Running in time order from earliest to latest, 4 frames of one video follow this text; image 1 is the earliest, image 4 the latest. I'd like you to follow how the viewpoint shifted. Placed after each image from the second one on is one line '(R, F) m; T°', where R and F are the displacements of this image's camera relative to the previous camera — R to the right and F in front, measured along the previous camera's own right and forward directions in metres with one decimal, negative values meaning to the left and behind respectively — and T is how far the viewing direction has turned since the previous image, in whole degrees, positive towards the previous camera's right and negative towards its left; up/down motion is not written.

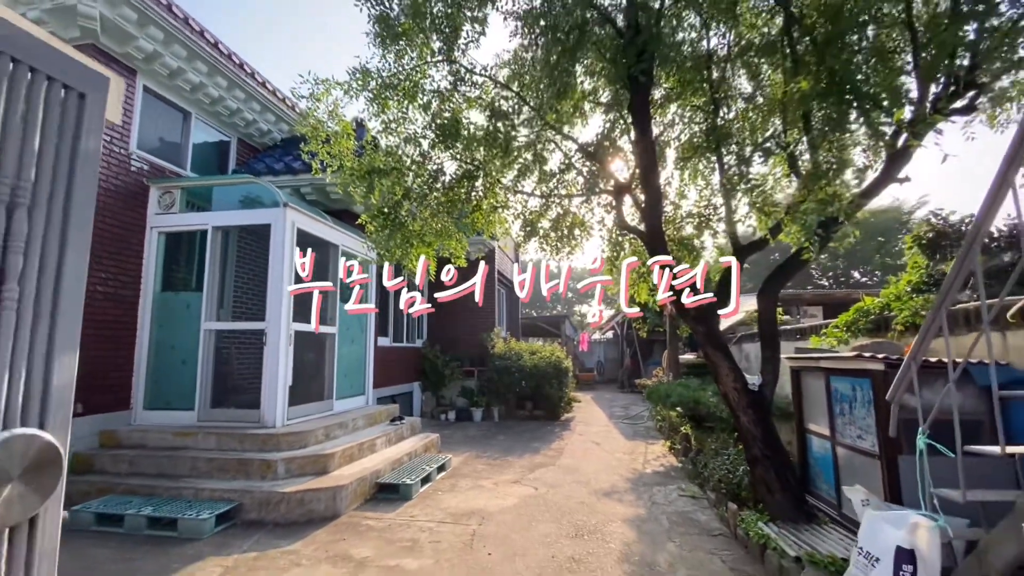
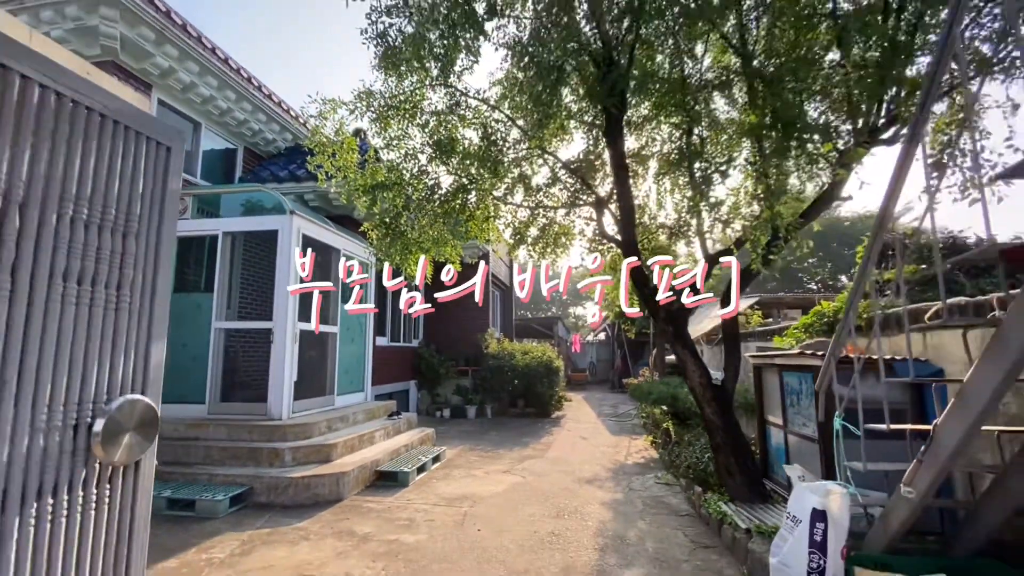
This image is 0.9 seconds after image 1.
(+0.1, -0.5) m; +1°
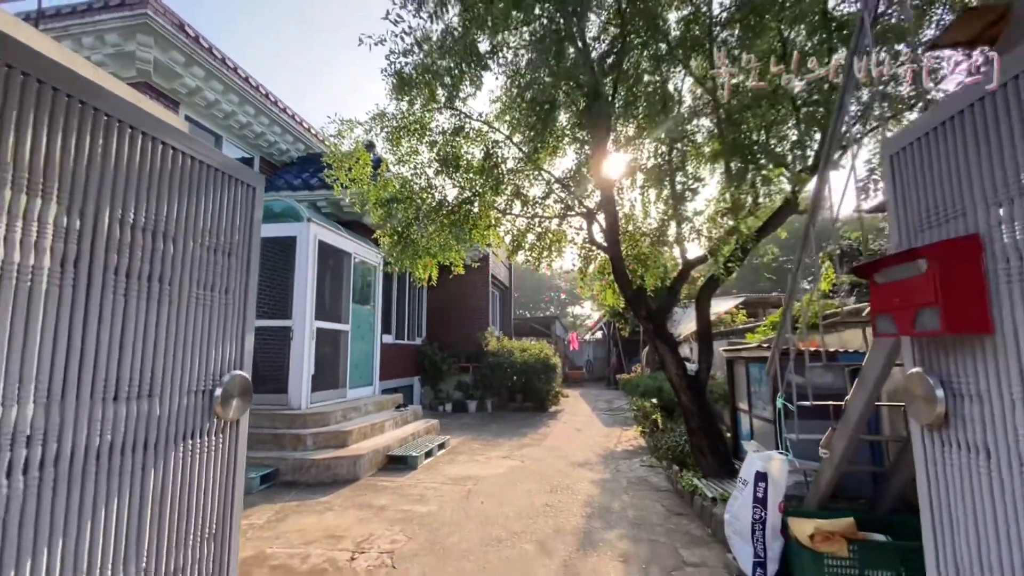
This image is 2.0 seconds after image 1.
(0.0, -0.6) m; 0°
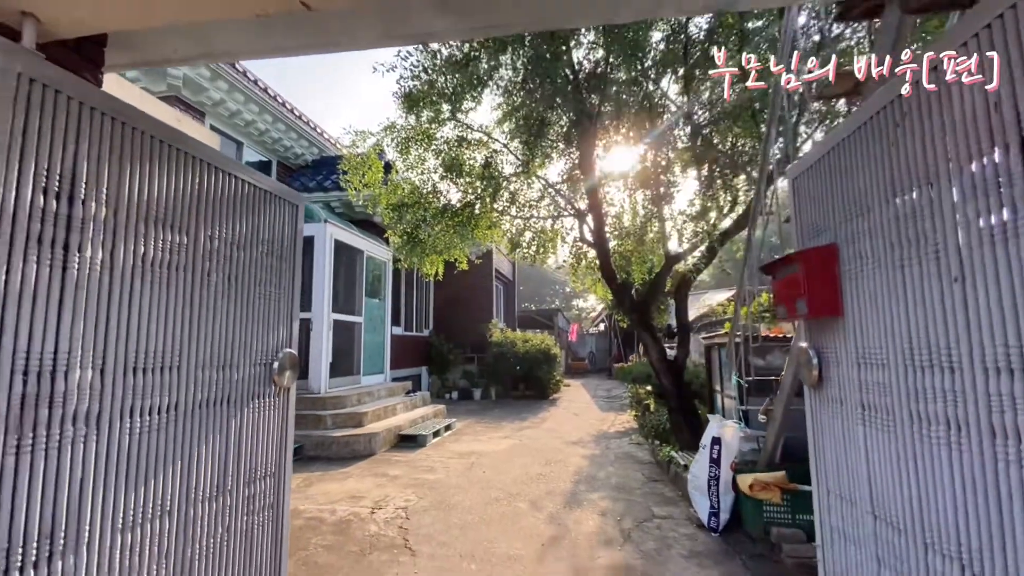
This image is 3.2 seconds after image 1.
(+0.1, -0.6) m; -1°
